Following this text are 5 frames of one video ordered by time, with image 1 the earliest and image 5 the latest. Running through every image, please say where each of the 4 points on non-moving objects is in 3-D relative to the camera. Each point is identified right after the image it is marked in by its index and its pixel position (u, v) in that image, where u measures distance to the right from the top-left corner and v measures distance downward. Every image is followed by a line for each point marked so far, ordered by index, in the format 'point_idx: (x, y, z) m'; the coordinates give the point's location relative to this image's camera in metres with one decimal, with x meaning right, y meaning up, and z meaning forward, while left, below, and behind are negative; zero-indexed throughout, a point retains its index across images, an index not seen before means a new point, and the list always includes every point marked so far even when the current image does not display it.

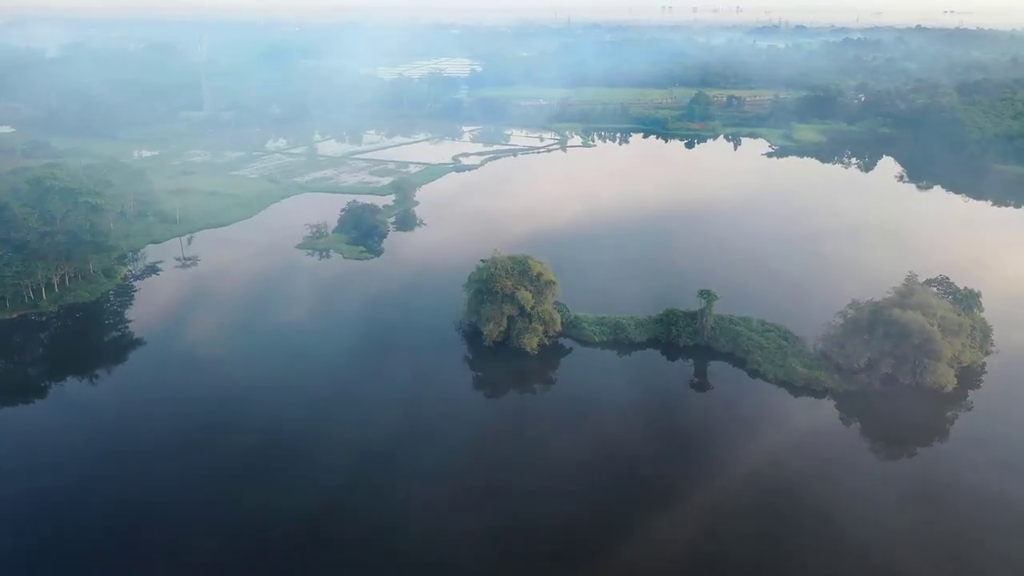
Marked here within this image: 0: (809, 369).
0: (+7.7, -2.1, +16.9) m
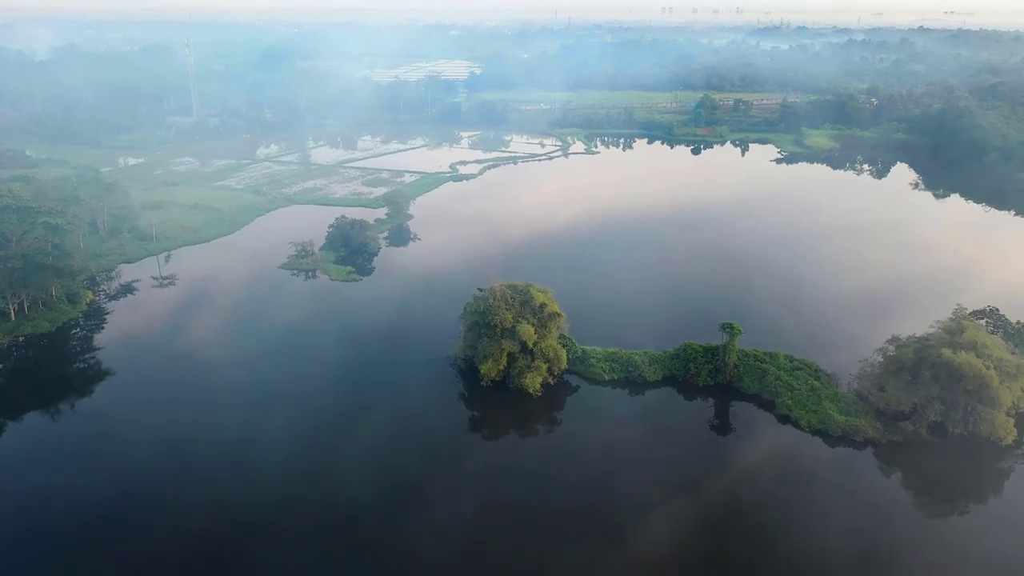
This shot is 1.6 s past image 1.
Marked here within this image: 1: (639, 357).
0: (+7.7, -3.0, +15.1) m
1: (+3.4, -1.8, +17.1) m
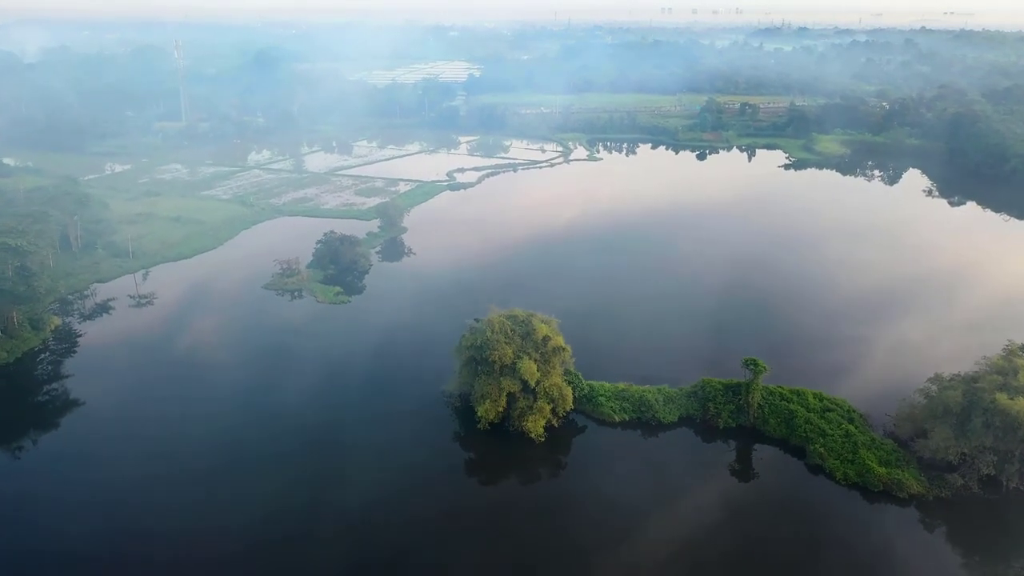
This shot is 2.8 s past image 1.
0: (+7.7, -3.7, +13.4) m
1: (+3.4, -2.6, +15.5) m
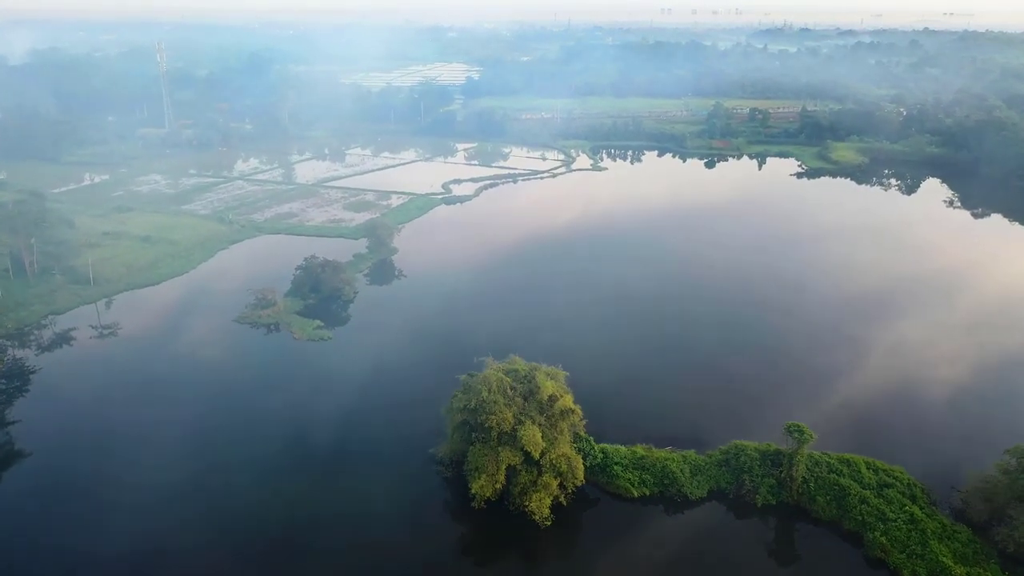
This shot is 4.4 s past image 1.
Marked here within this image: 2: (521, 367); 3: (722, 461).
0: (+7.7, -4.7, +11.2) m
1: (+3.4, -3.6, +13.2) m
2: (+0.2, -1.6, +13.5) m
3: (+4.3, -3.5, +13.3) m
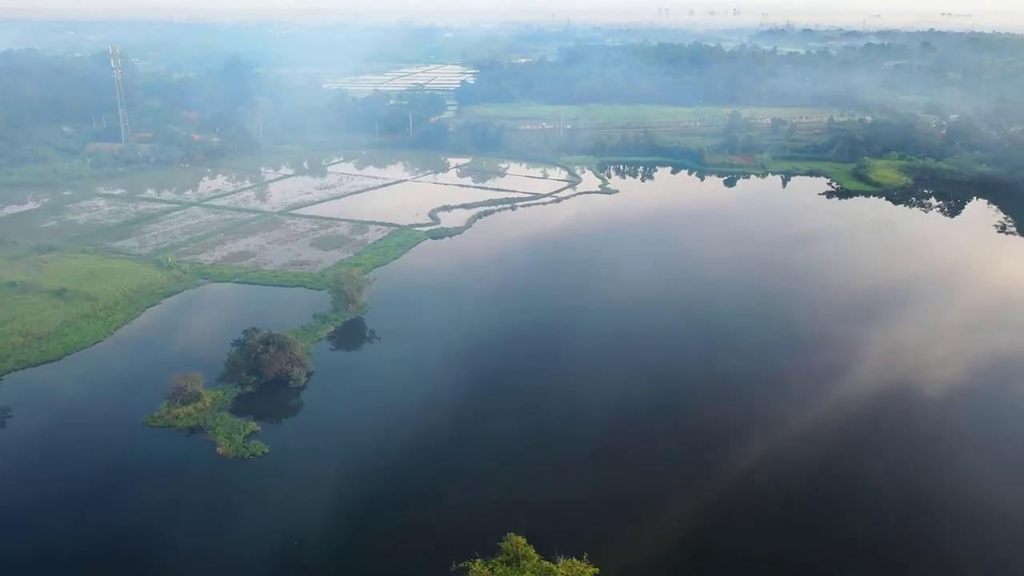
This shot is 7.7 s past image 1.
0: (+7.8, -6.8, +6.3) m
1: (+3.4, -5.7, +8.3) m
2: (+0.2, -3.8, +8.6) m
3: (+4.3, -5.6, +8.4) m
